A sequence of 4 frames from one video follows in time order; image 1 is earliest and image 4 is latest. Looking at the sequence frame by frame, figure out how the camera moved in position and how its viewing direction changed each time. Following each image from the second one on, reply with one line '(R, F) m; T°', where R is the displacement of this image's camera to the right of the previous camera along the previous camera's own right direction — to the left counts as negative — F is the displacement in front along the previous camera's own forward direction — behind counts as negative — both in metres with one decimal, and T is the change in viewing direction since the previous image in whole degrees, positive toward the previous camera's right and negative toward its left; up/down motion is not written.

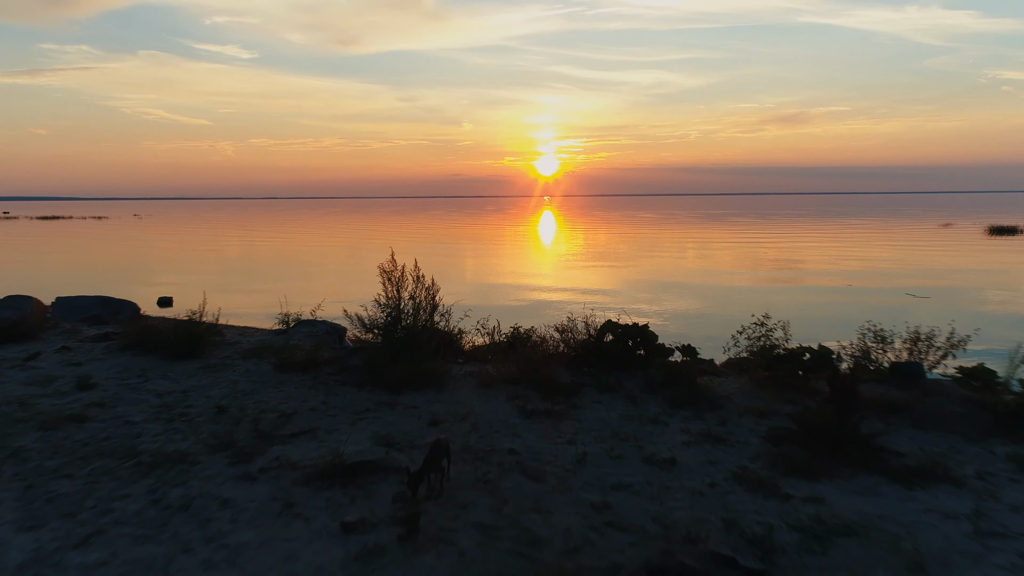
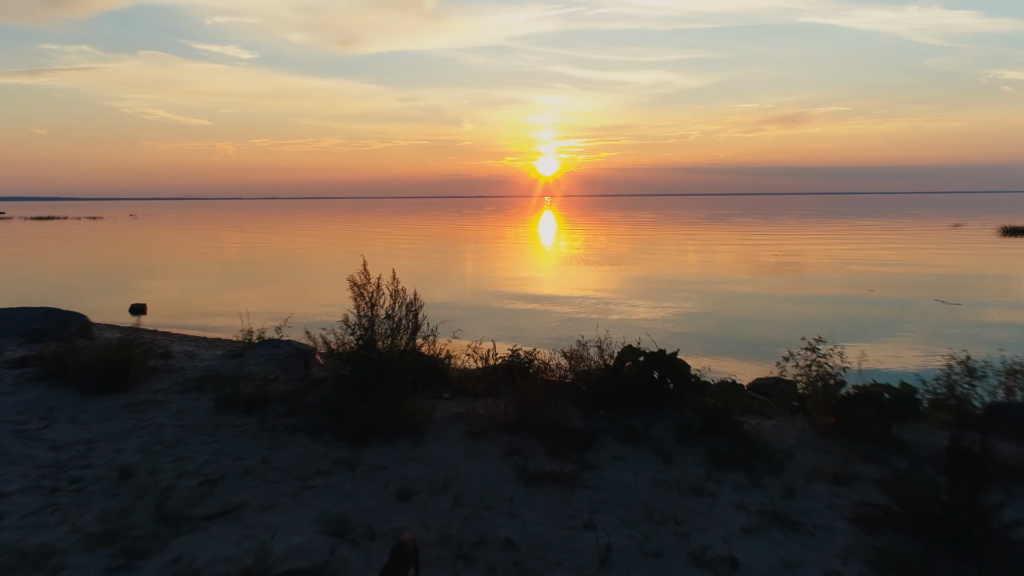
(0.0, +1.1) m; 0°
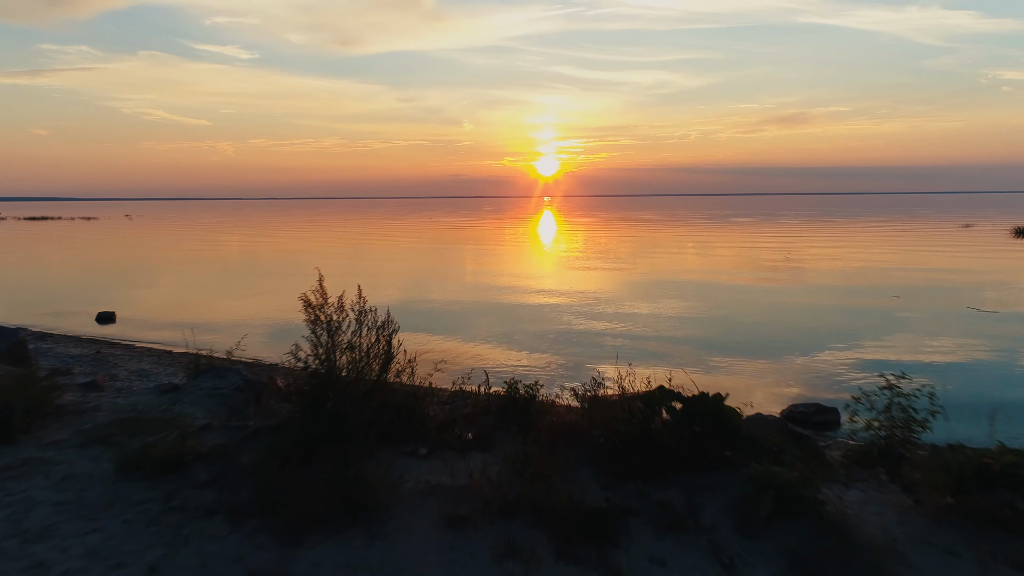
(0.0, +1.1) m; 0°
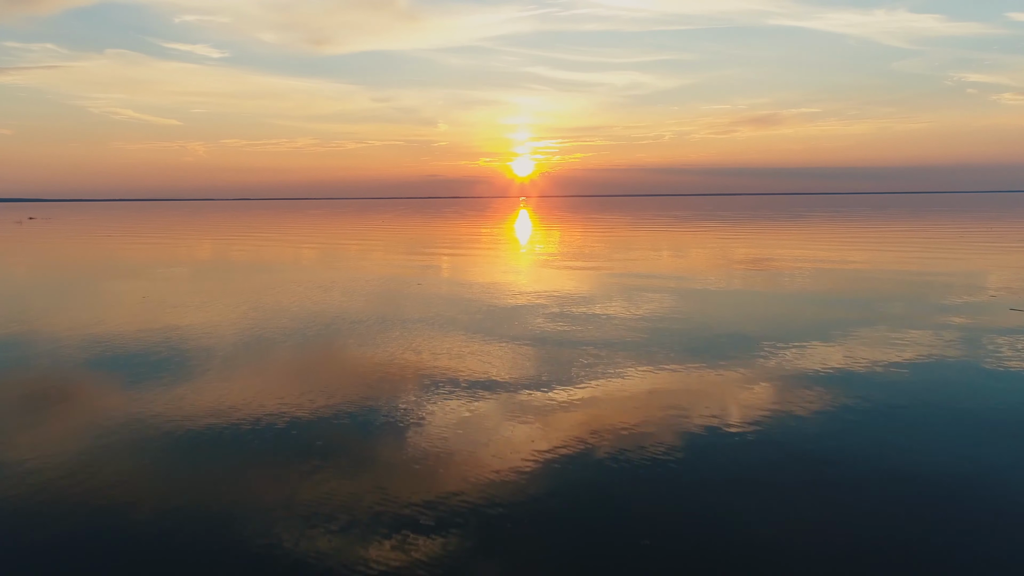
(-0.1, +1.9) m; +2°
